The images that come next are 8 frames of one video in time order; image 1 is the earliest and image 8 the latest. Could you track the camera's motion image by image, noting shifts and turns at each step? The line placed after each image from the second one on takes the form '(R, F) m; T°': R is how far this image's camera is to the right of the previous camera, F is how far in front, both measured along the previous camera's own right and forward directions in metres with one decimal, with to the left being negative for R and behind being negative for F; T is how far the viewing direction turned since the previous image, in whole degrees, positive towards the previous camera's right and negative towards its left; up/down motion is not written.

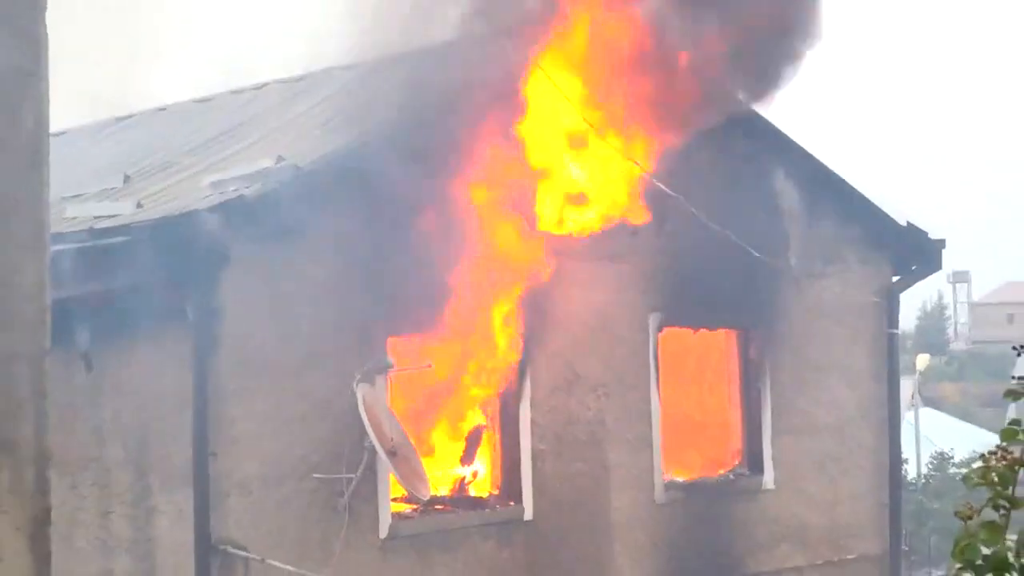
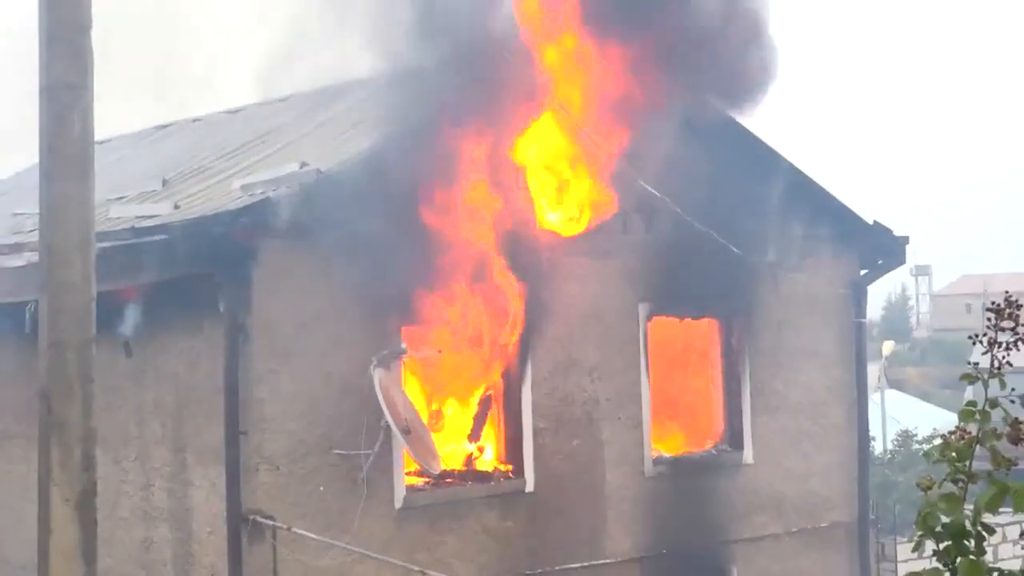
(0.0, -0.6) m; 0°
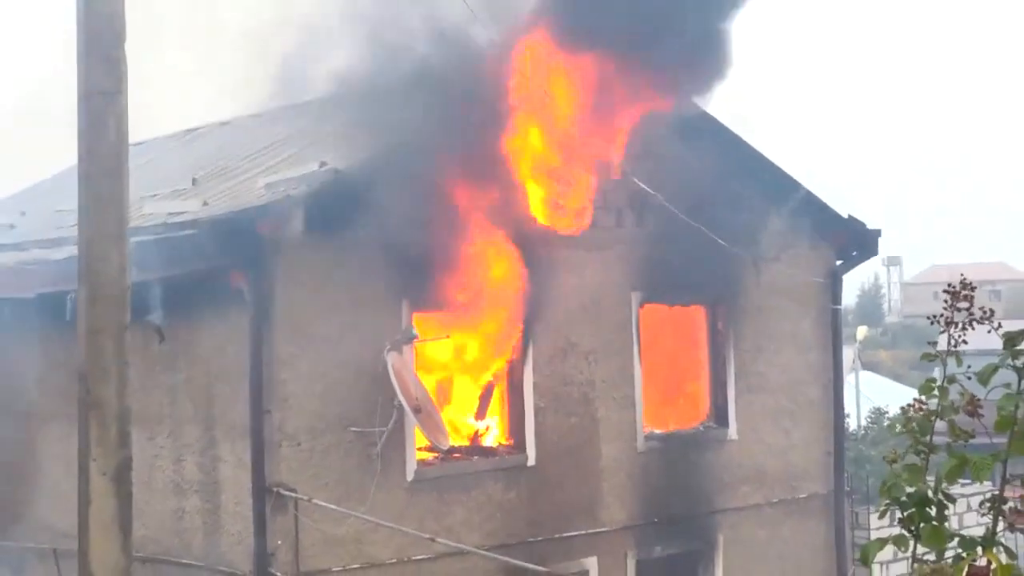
(0.0, -0.6) m; 0°
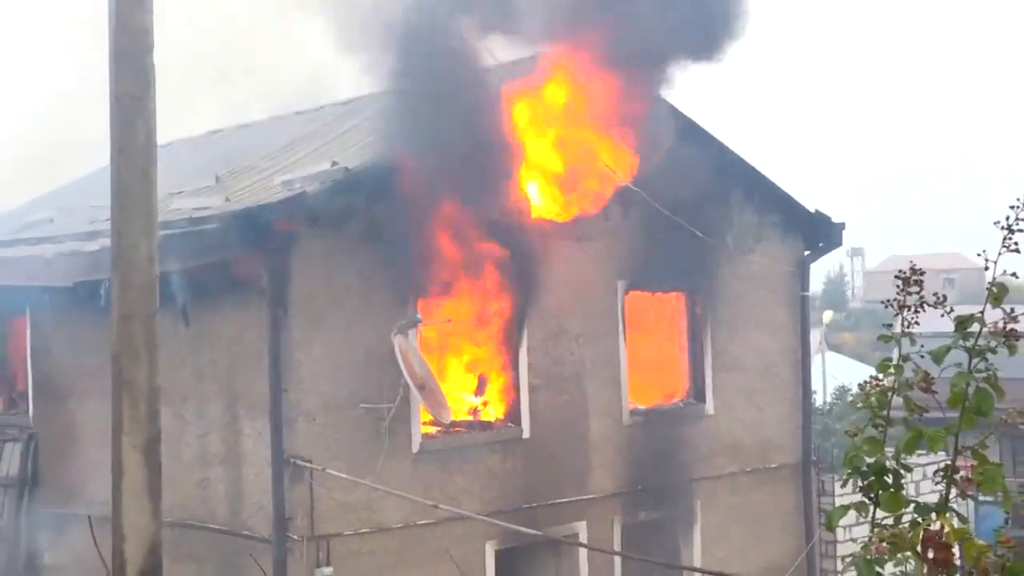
(+0.1, -0.7) m; 0°
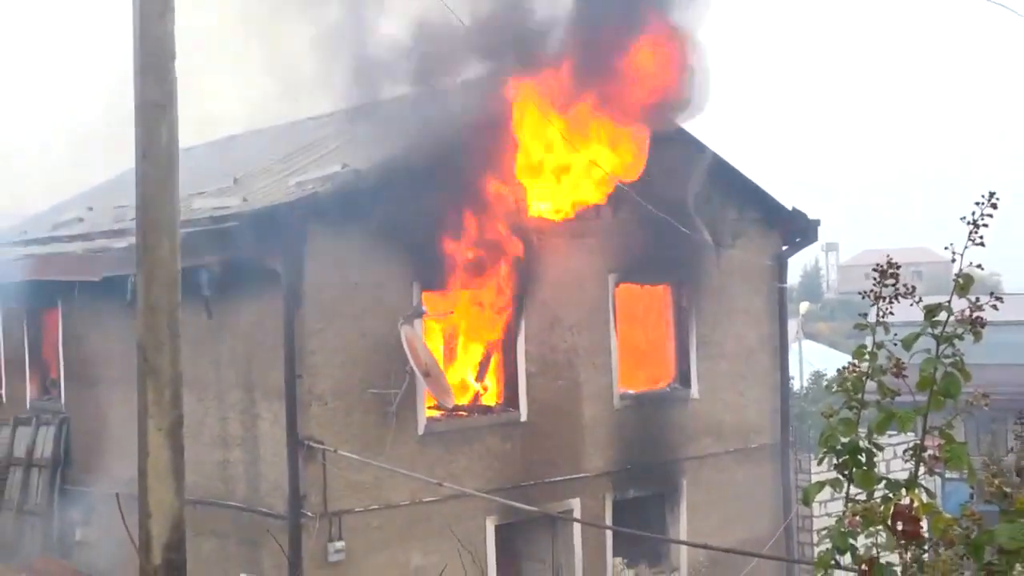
(0.0, -0.6) m; 0°
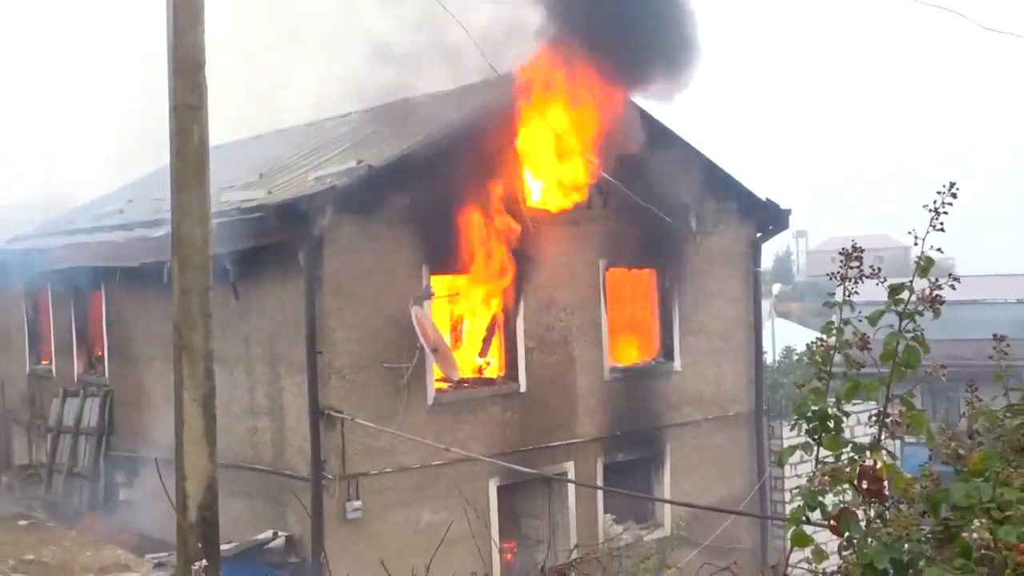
(+0.1, -0.9) m; 0°
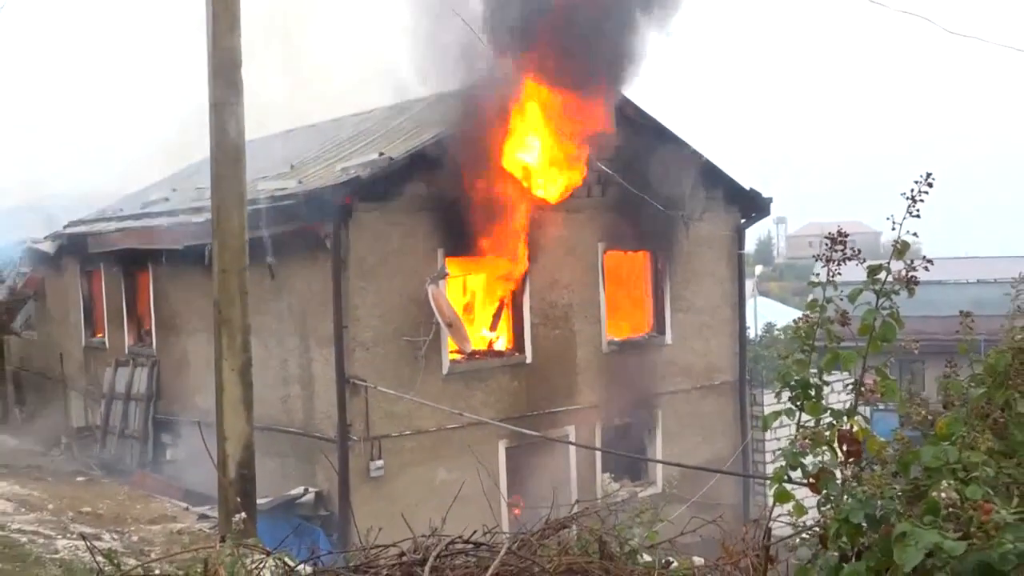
(+0.1, -1.0) m; -1°
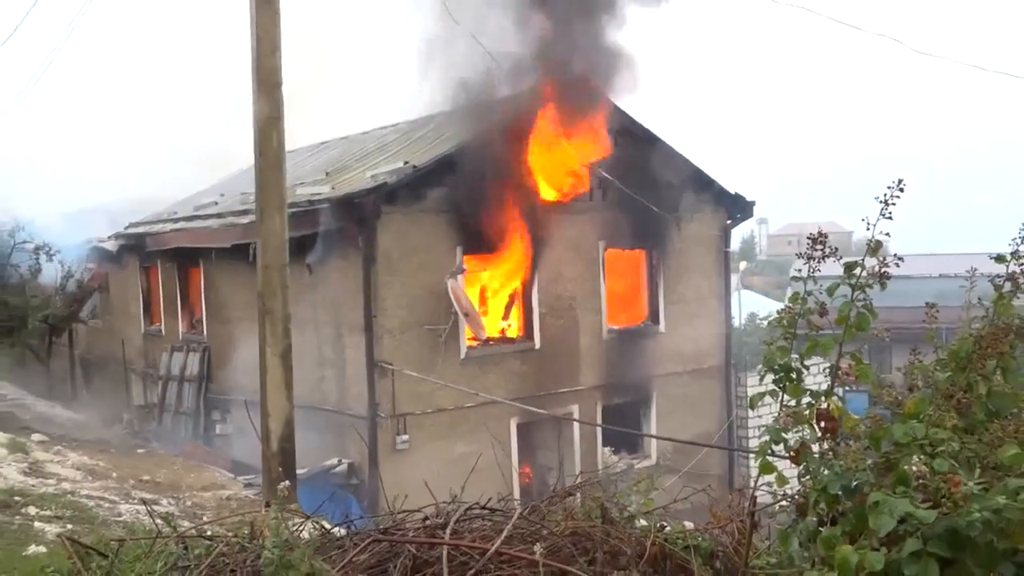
(+0.1, -1.3) m; -1°
